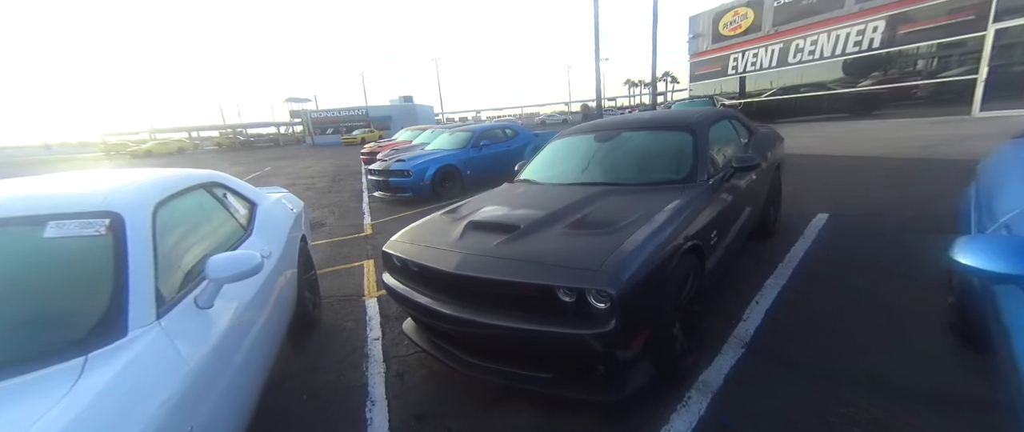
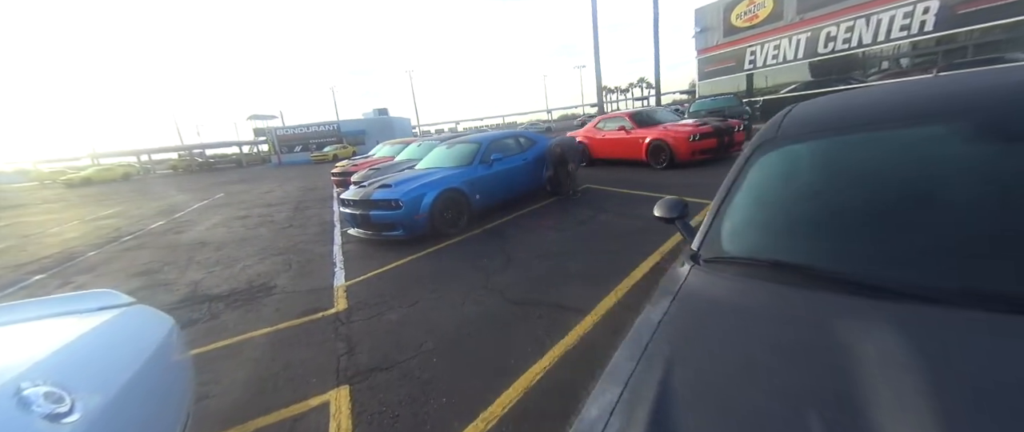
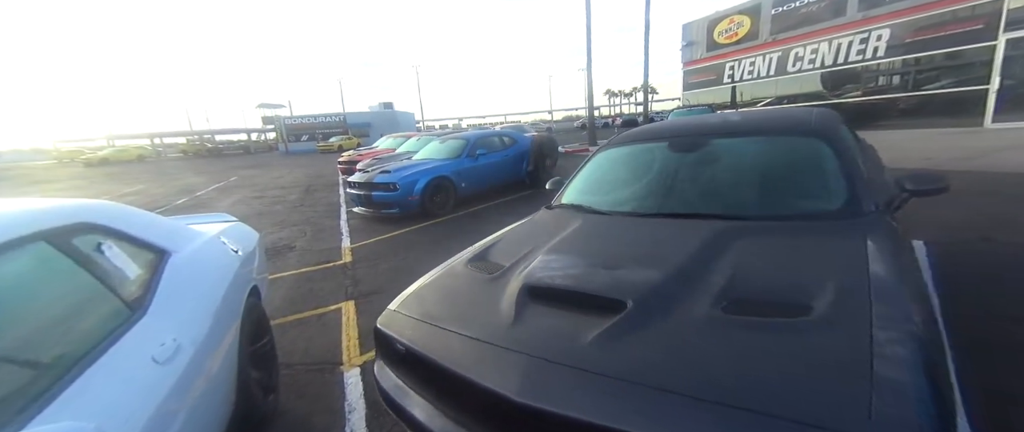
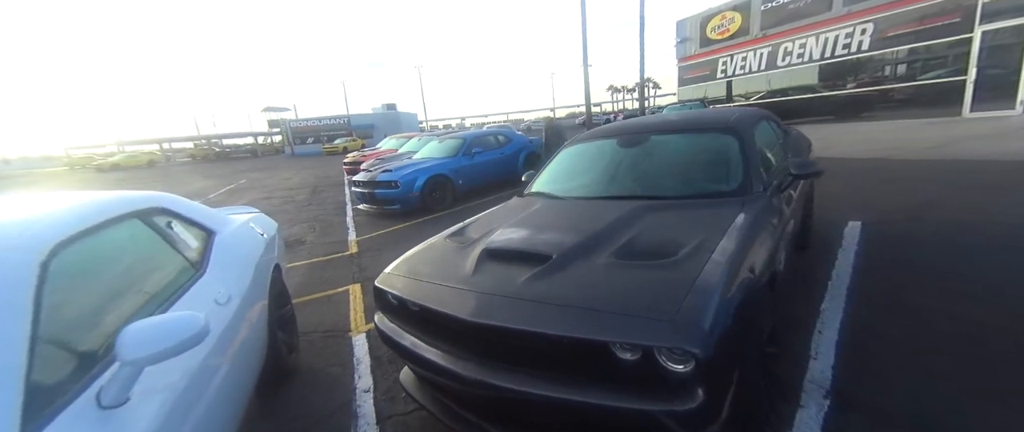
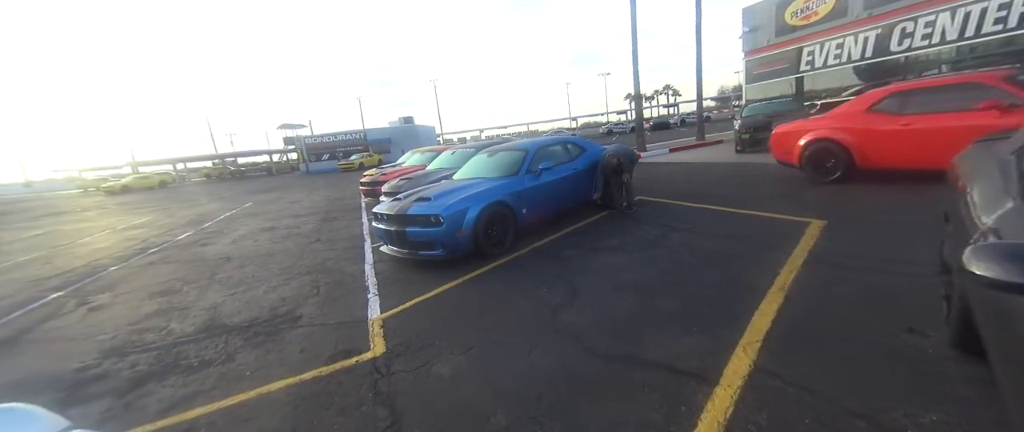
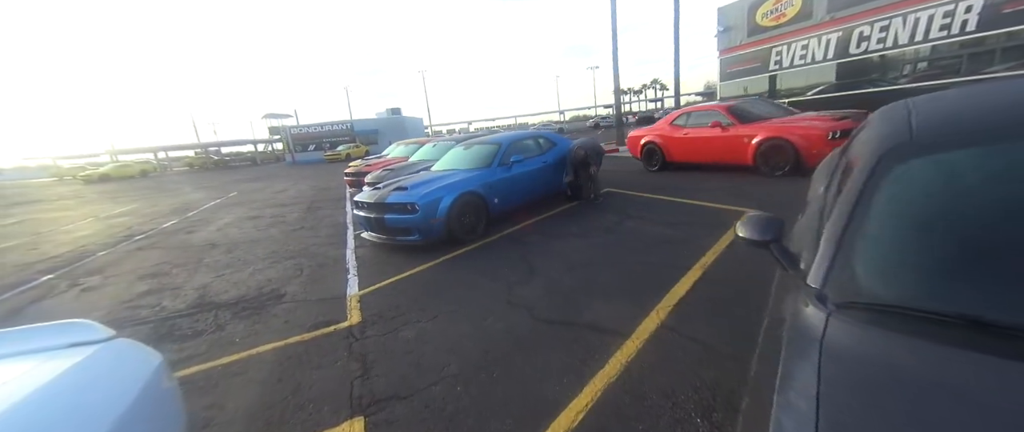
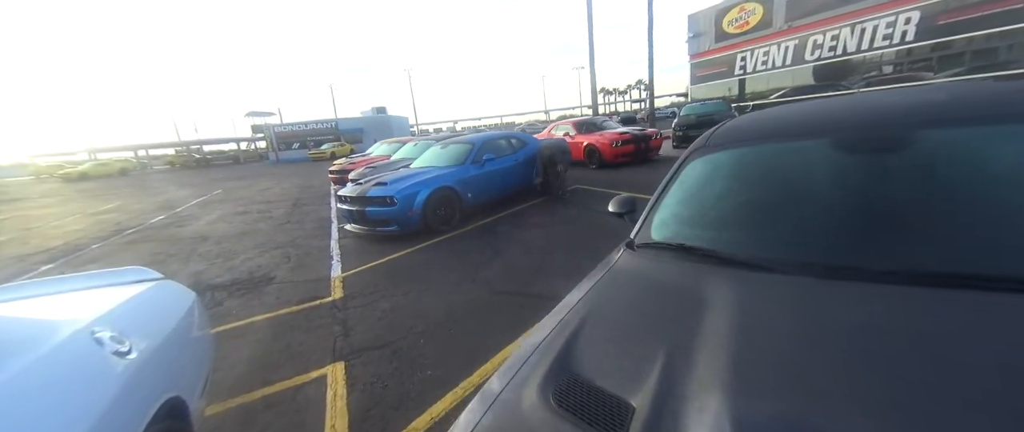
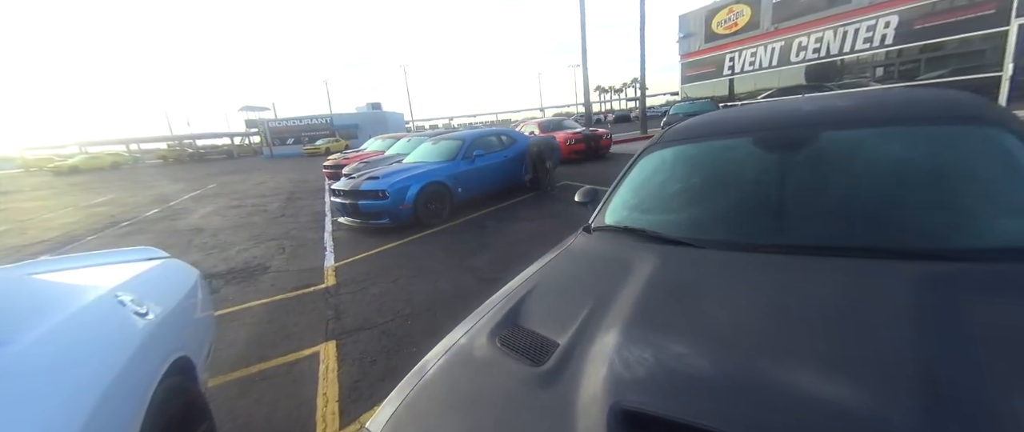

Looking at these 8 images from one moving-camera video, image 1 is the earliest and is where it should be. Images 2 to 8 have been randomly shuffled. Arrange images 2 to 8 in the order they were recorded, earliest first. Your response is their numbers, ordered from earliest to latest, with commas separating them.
4, 3, 8, 7, 2, 6, 5
